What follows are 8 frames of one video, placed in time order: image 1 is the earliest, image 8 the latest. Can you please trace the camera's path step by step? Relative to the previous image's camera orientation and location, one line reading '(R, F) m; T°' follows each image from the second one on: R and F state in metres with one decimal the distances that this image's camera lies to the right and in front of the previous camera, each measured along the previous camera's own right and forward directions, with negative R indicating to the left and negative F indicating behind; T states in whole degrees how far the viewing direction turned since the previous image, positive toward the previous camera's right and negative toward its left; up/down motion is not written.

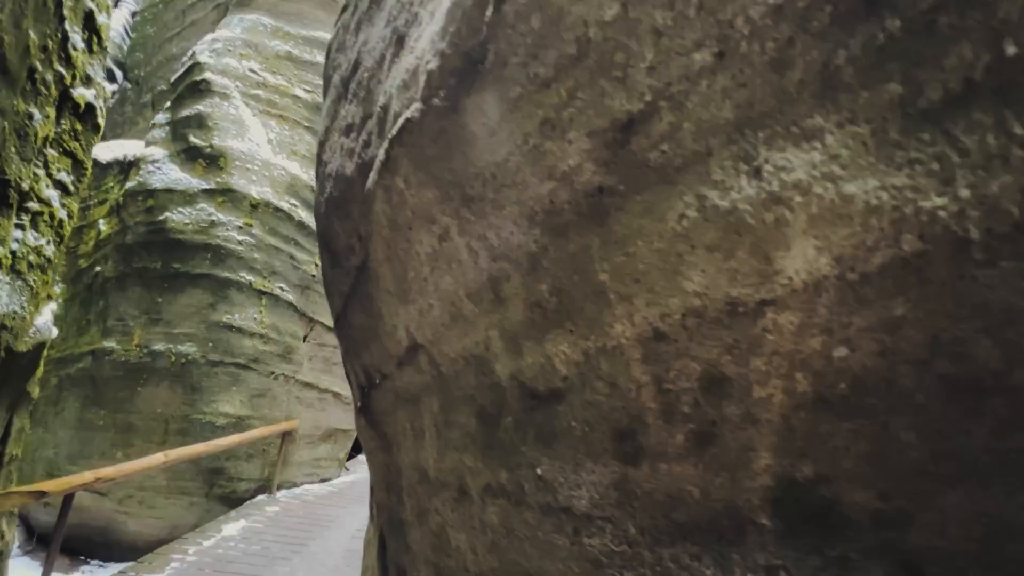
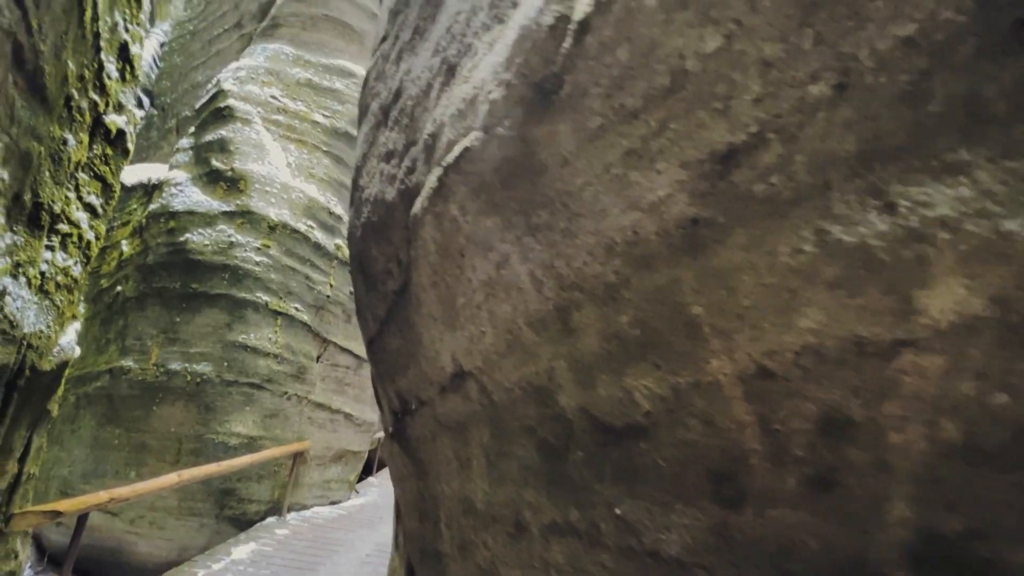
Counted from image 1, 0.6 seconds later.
(-0.1, 0.0) m; -1°
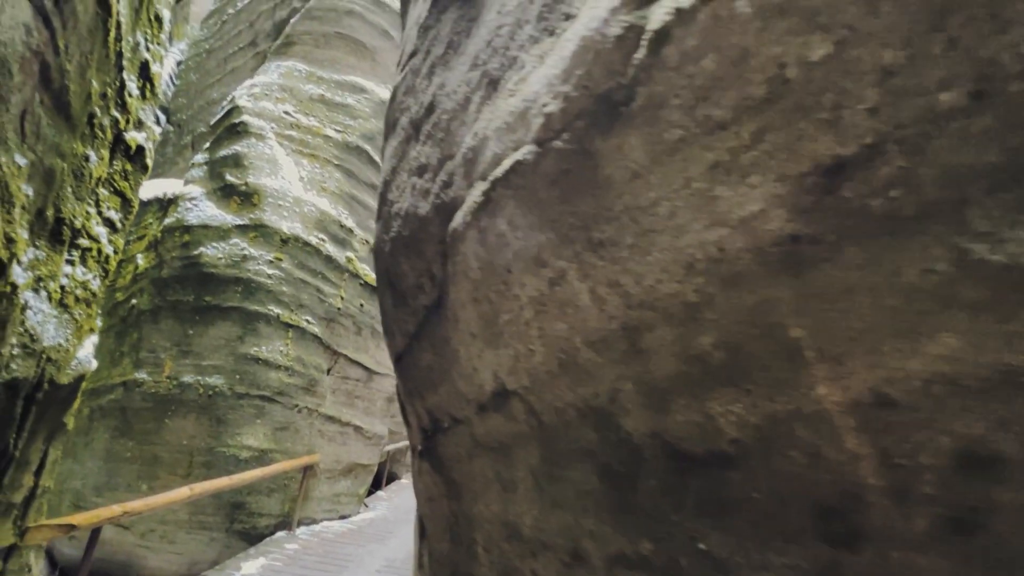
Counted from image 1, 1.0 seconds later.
(-0.1, 0.0) m; -1°
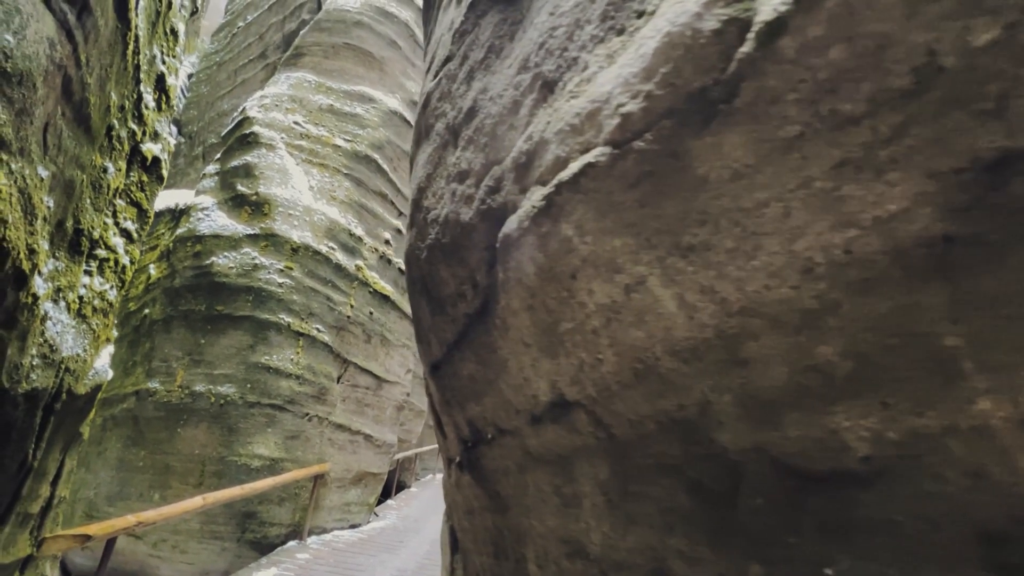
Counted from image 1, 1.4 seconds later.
(-0.1, 0.0) m; -1°
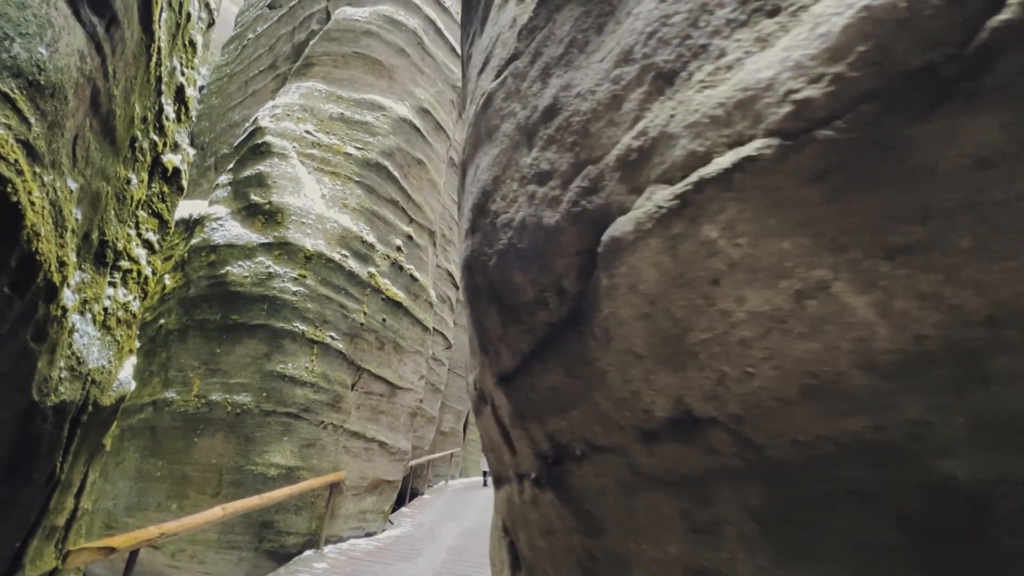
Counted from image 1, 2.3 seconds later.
(-0.3, +0.1) m; -1°
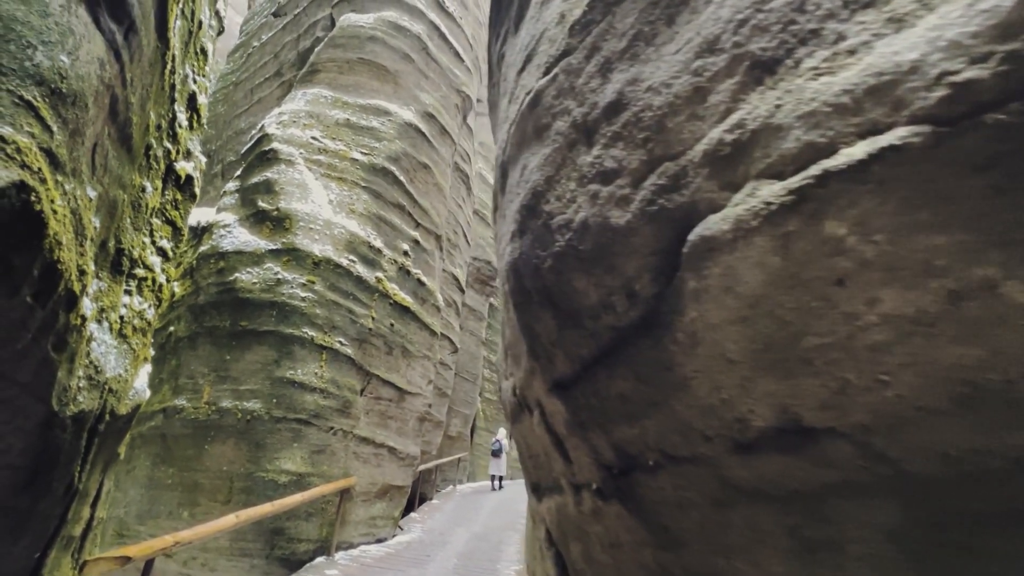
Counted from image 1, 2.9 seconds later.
(-0.2, +0.1) m; 0°
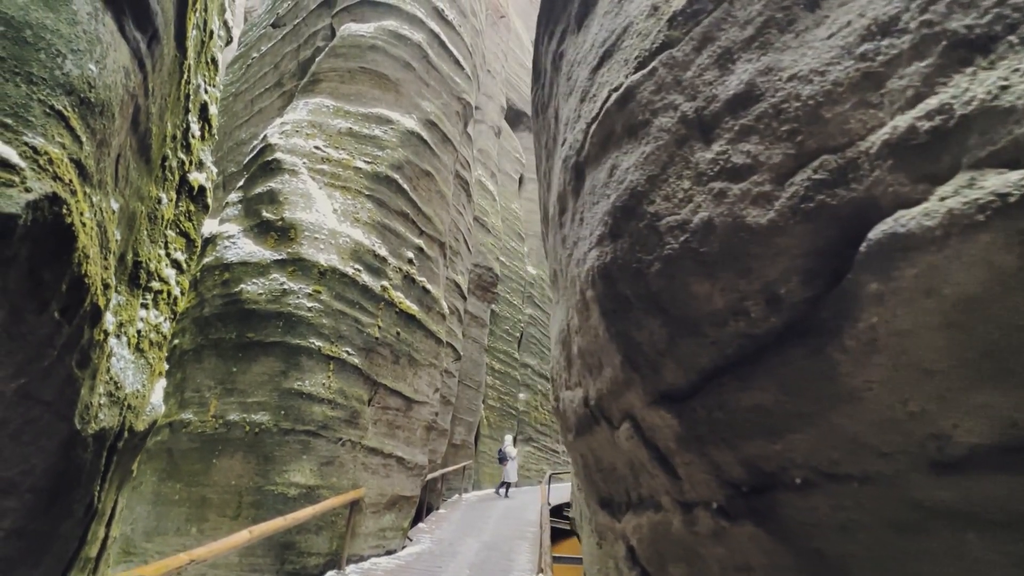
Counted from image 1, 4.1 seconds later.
(-0.4, +0.1) m; 0°
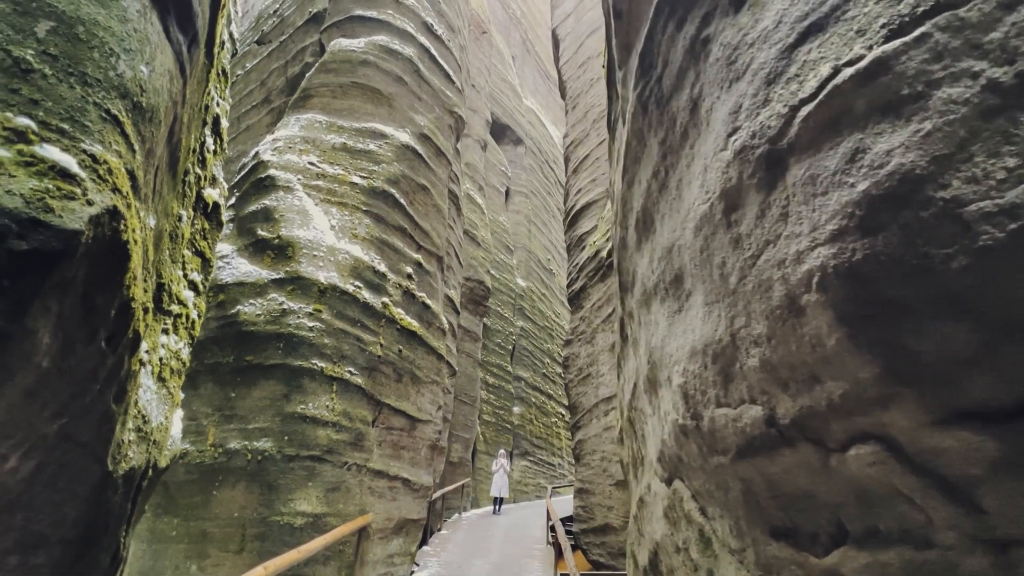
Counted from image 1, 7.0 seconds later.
(-0.9, +0.3) m; +2°
